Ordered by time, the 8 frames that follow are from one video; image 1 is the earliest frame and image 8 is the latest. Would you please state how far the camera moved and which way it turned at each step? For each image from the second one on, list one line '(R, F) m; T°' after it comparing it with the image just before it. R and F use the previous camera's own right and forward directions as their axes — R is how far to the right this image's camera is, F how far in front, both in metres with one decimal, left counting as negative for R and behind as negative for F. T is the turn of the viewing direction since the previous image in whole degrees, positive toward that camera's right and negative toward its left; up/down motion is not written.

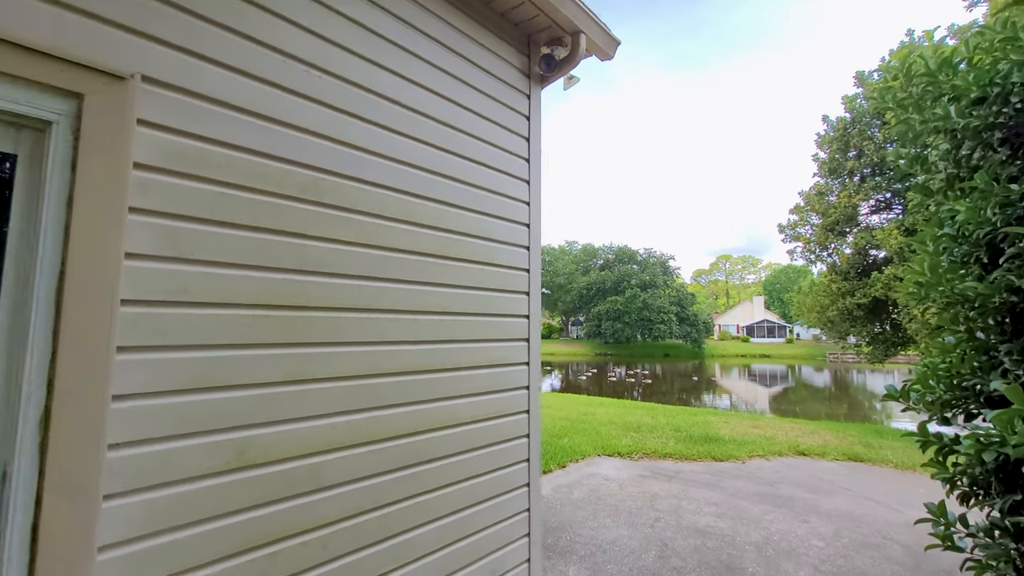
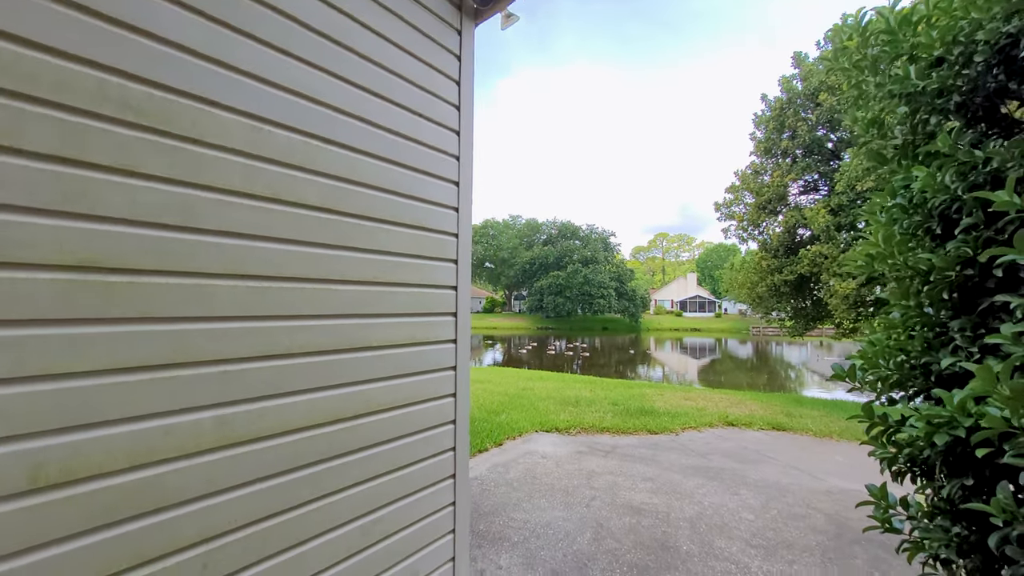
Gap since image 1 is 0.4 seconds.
(+0.1, +0.3) m; +7°
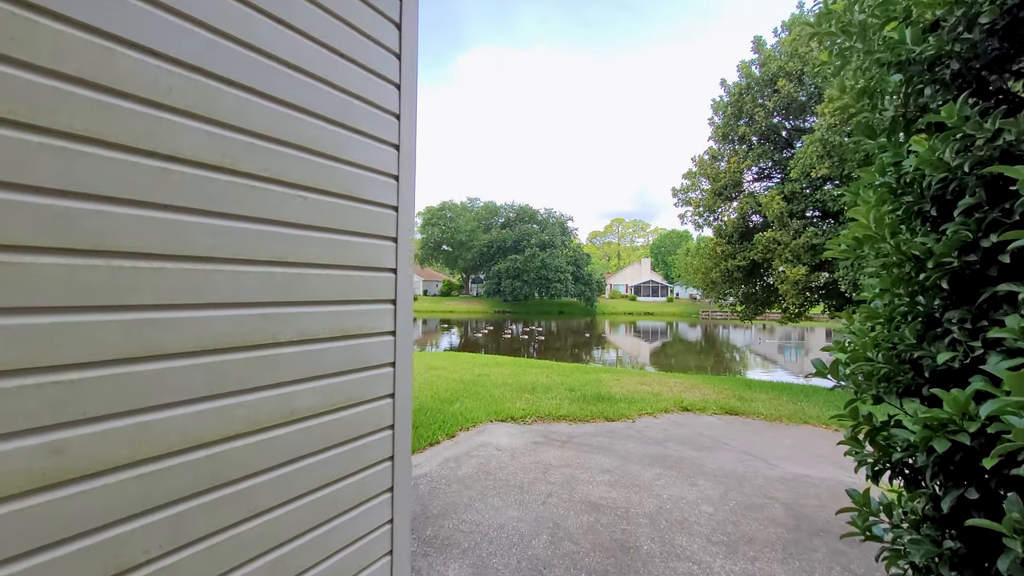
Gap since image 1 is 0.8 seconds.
(0.0, +0.3) m; +5°
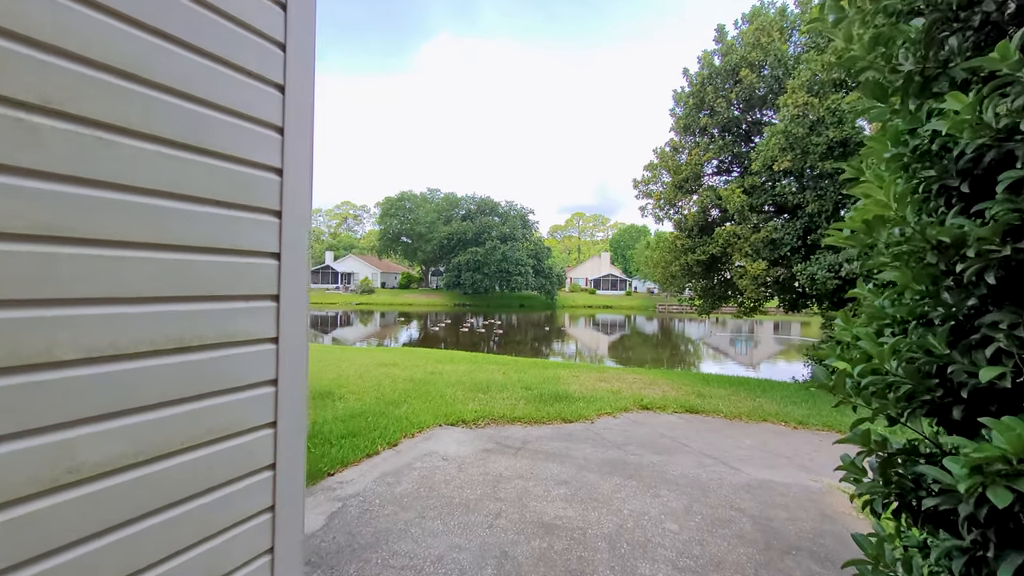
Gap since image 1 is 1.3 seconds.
(+0.1, +0.5) m; +5°
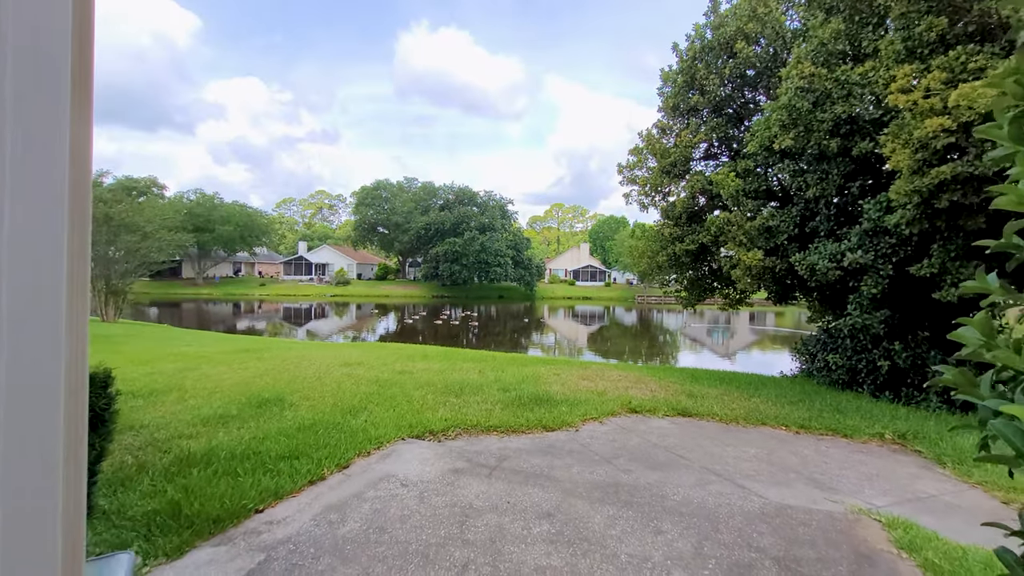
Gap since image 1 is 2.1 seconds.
(+0.1, +0.7) m; +2°
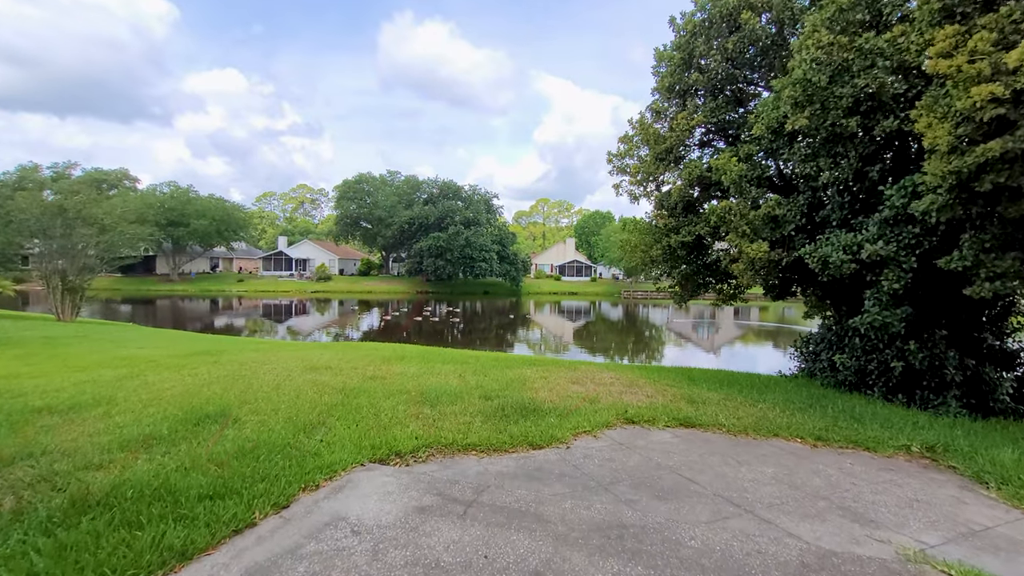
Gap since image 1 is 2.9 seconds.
(0.0, +0.7) m; +2°
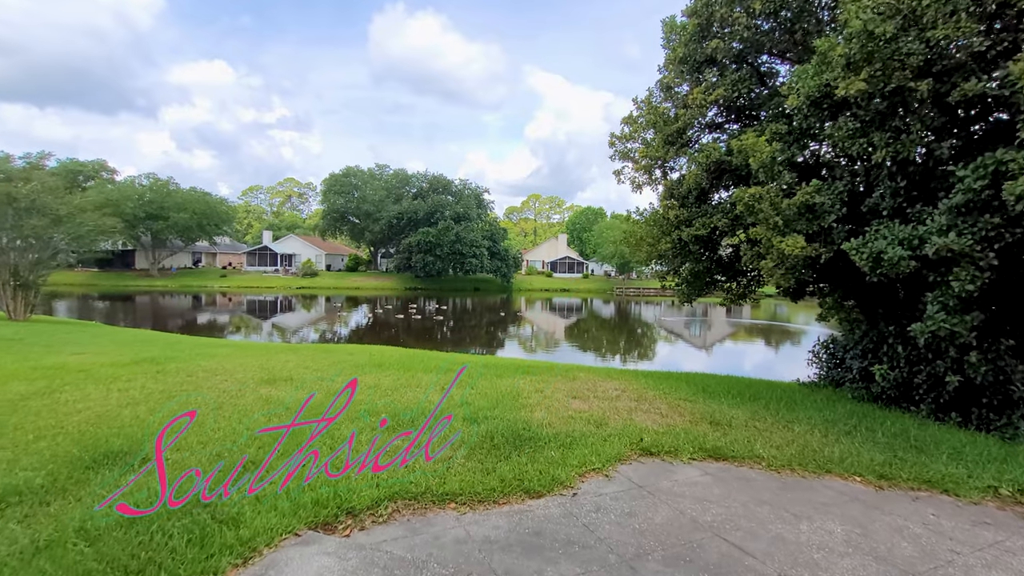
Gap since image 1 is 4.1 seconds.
(0.0, +1.1) m; +1°
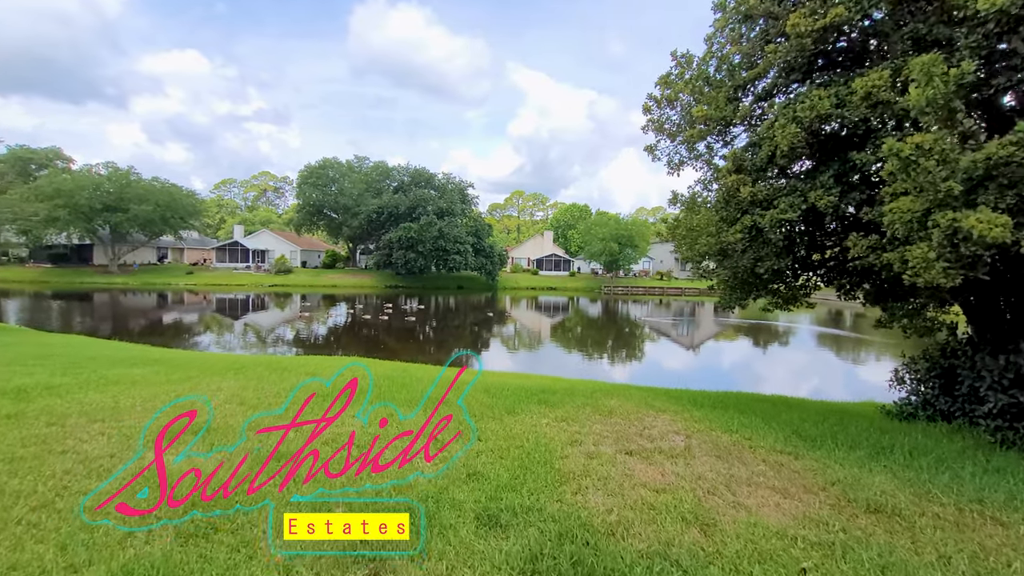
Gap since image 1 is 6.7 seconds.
(-0.4, +2.2) m; +2°
